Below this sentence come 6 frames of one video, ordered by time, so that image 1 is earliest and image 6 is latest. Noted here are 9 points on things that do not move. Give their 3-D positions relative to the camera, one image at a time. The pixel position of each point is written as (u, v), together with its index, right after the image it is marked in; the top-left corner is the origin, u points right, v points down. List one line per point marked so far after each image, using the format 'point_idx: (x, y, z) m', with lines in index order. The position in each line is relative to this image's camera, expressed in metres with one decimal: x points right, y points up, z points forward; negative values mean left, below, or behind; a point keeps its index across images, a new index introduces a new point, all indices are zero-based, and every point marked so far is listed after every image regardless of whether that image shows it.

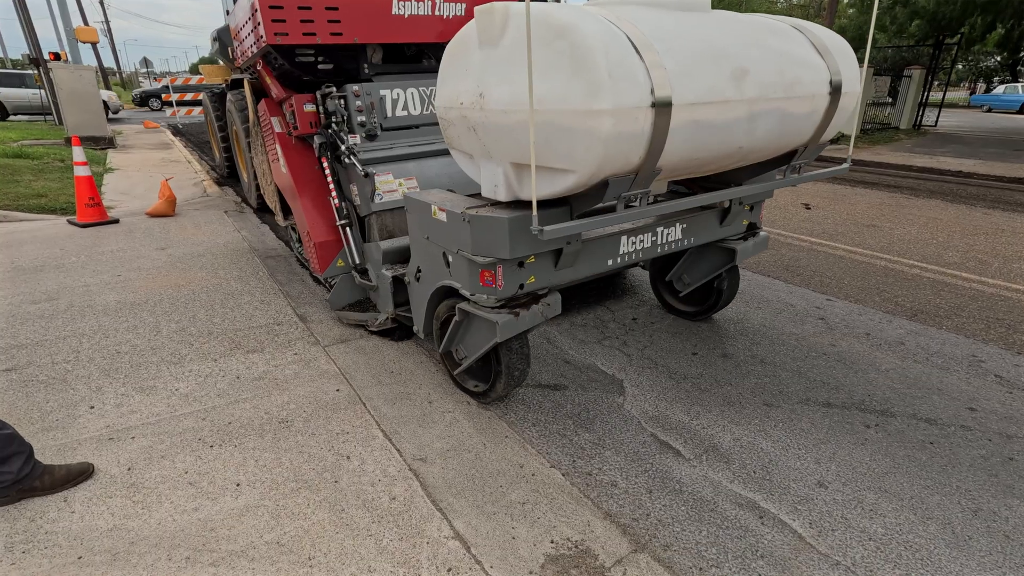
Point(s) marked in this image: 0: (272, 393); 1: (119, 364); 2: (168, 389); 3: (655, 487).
0: (-1.6, -0.7, +3.5) m
1: (-2.8, -0.5, +3.8) m
2: (-2.3, -0.7, +3.5) m
3: (+0.7, -1.0, +2.7) m
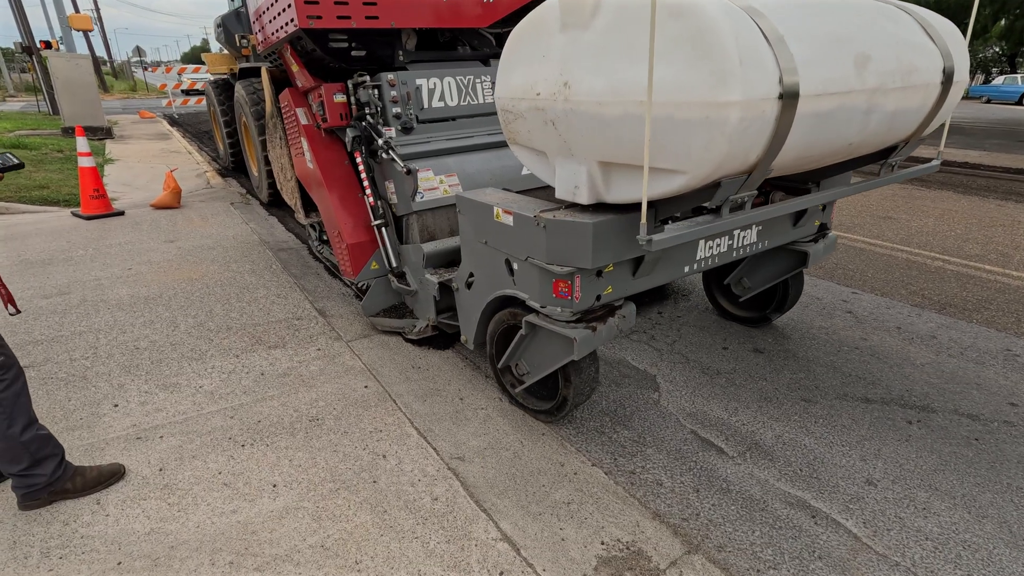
0: (-1.4, -0.7, +3.4) m
1: (-2.6, -0.5, +3.7) m
2: (-2.1, -0.6, +3.4) m
3: (+0.9, -1.0, +2.6) m
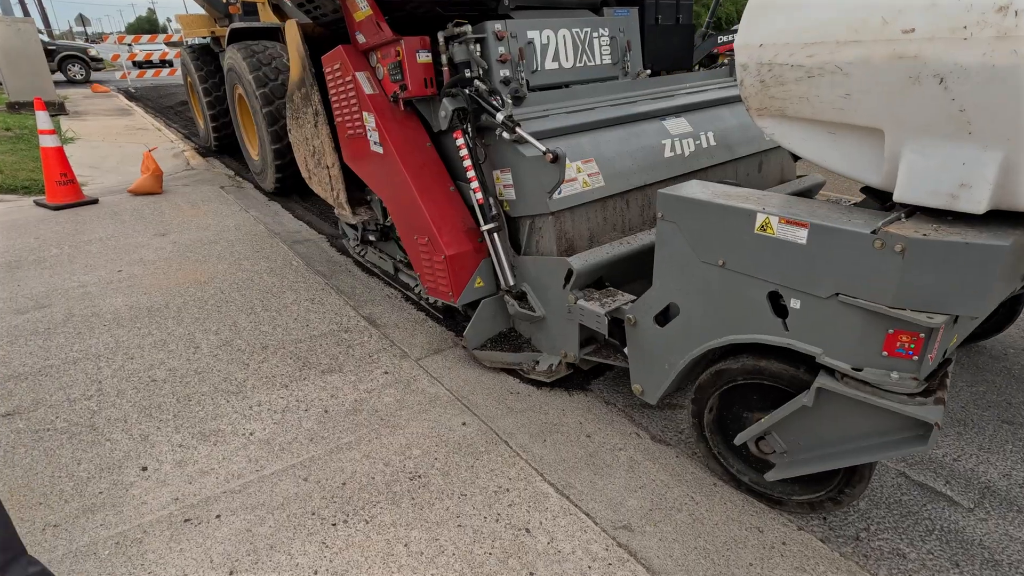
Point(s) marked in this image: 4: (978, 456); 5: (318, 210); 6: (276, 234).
0: (-0.7, -0.7, +2.7) m
1: (-1.9, -0.6, +2.9) m
2: (-1.4, -0.7, +2.6) m
3: (+1.7, -1.0, +2.0) m
4: (+2.2, -0.8, +2.5) m
5: (-2.2, +0.9, +6.1) m
6: (-2.4, +0.6, +5.4) m
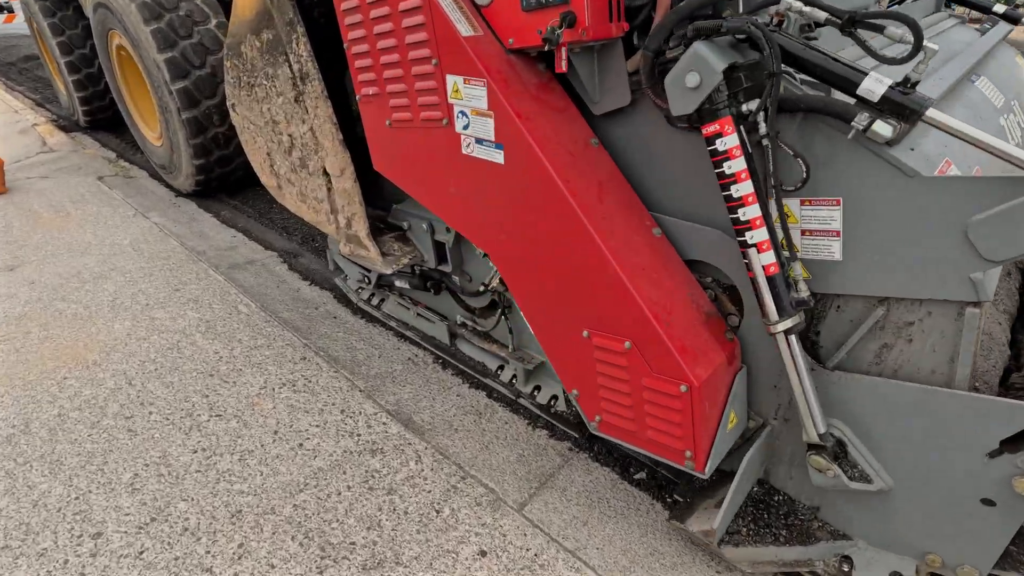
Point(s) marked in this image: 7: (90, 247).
0: (+0.1, -1.1, +1.3) m
1: (-1.2, -1.1, +1.3) m
2: (-0.6, -1.2, +1.2) m
3: (+2.5, -1.3, +1.0) m
4: (+2.9, -1.0, +1.6) m
5: (-2.1, +0.6, +4.3) m
6: (-2.1, +0.2, +3.6) m
7: (-2.9, +0.3, +3.7) m
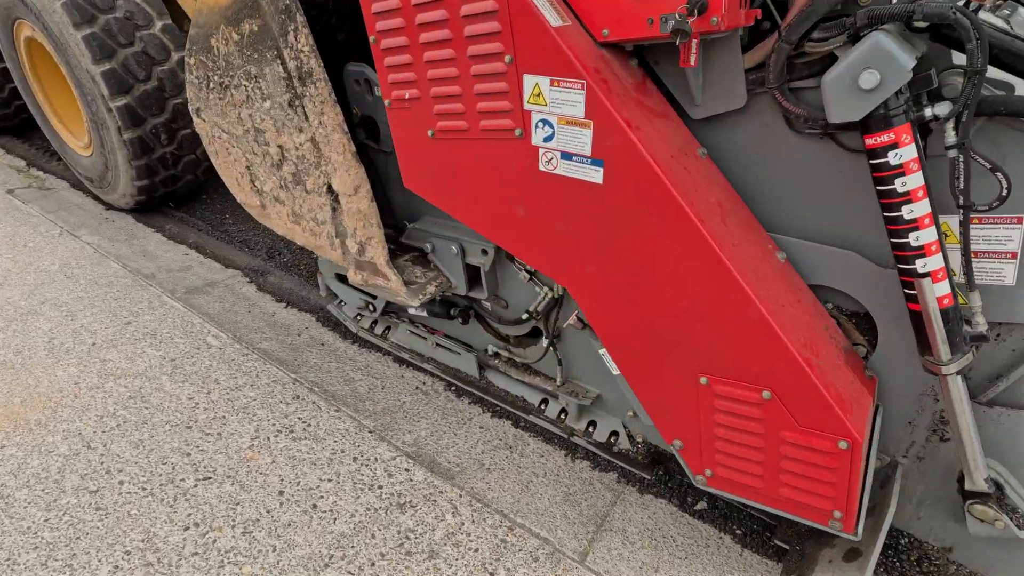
0: (+0.4, -1.2, +1.1) m
1: (-0.9, -1.2, +1.0) m
2: (-0.3, -1.3, +0.9) m
3: (+2.9, -1.3, +1.1) m
4: (+3.2, -0.9, +1.6) m
5: (-2.2, +0.4, +3.8) m
6: (-2.2, 0.0, +3.2) m
7: (-2.9, 0.0, +3.1) m
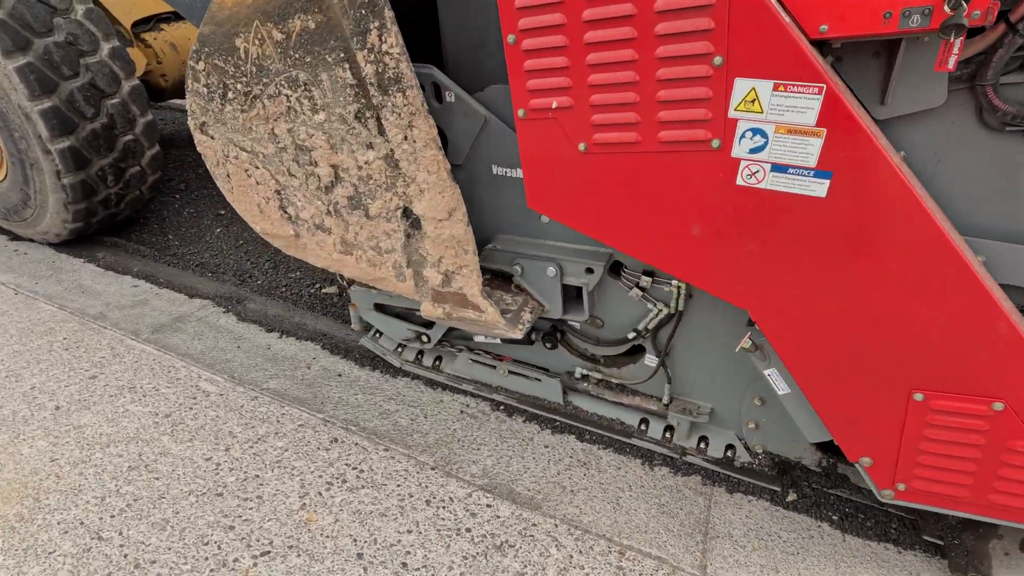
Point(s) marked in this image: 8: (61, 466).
0: (+0.9, -1.2, +1.1) m
1: (-0.3, -1.4, +0.8) m
2: (+0.3, -1.4, +0.8) m
3: (+3.3, -1.0, +1.5) m
4: (+3.5, -0.7, +2.0) m
5: (-2.2, +0.2, +3.3) m
6: (-2.0, -0.2, +2.7) m
7: (-2.8, -0.3, +2.5) m
8: (-1.6, -0.7, +2.0) m
